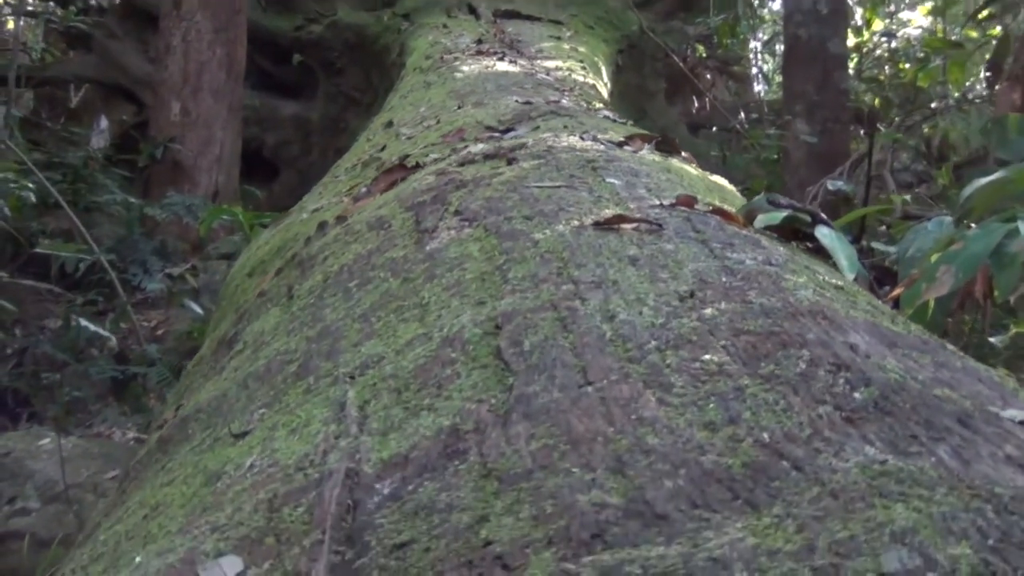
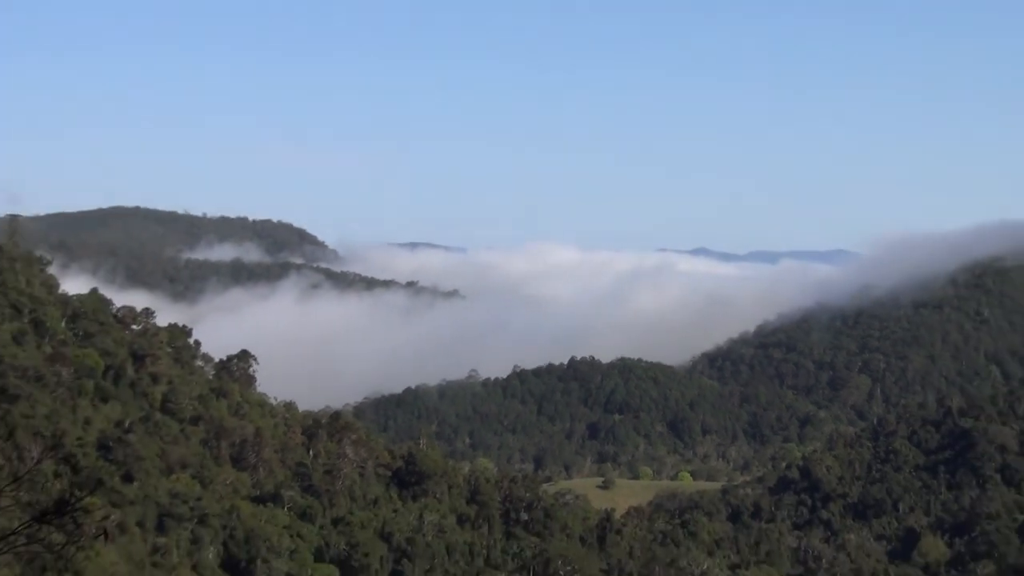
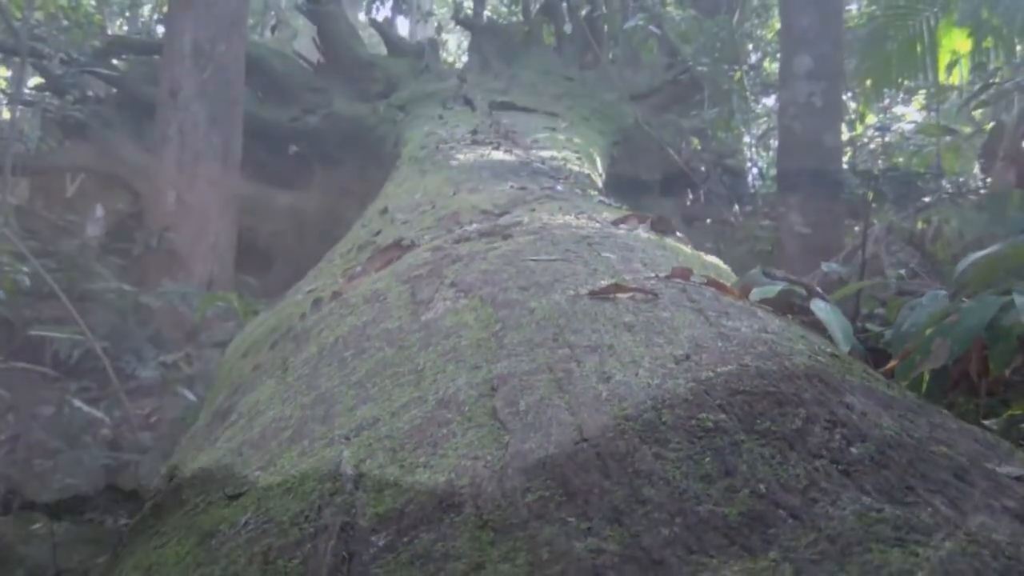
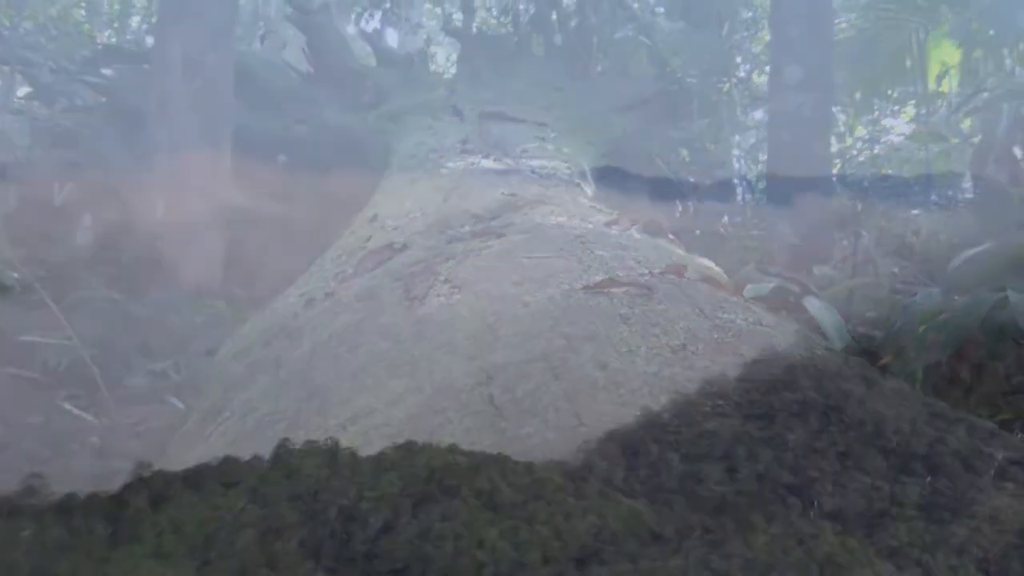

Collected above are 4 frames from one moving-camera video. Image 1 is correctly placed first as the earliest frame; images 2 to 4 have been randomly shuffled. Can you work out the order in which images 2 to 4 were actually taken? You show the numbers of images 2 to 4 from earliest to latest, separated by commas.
3, 4, 2
